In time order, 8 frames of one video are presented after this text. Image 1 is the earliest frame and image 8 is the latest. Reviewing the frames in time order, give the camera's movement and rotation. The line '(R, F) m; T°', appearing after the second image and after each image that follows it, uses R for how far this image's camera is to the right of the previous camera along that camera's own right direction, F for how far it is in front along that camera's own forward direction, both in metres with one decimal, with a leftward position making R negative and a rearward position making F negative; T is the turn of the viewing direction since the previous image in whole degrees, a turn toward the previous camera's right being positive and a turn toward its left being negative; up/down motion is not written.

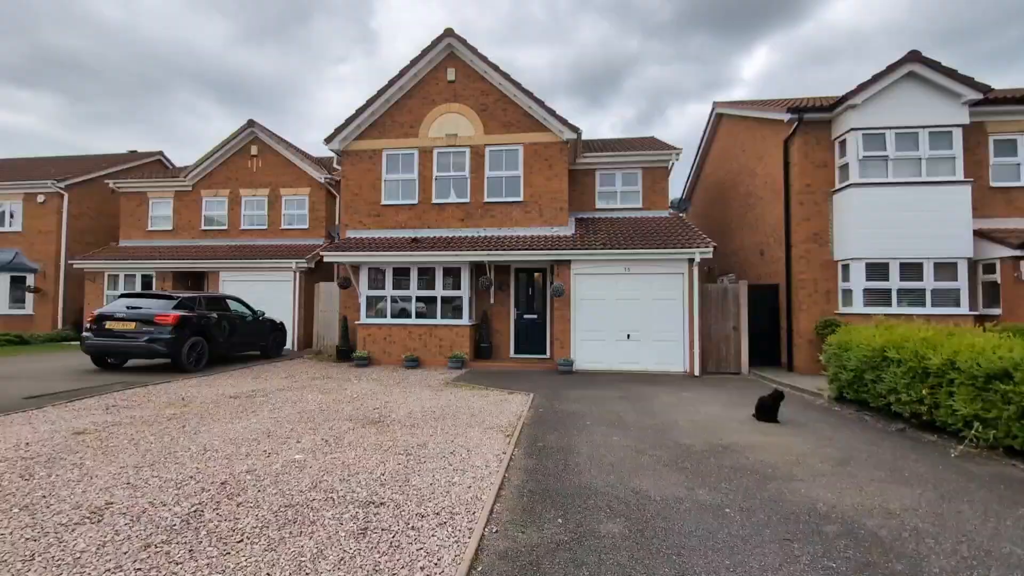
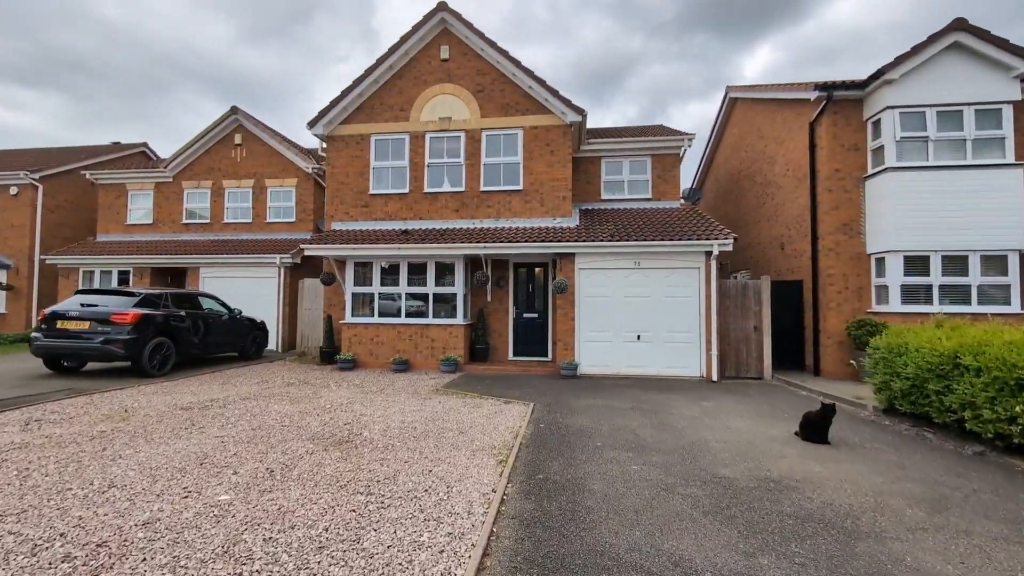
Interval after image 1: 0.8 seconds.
(+0.1, +1.1) m; 0°
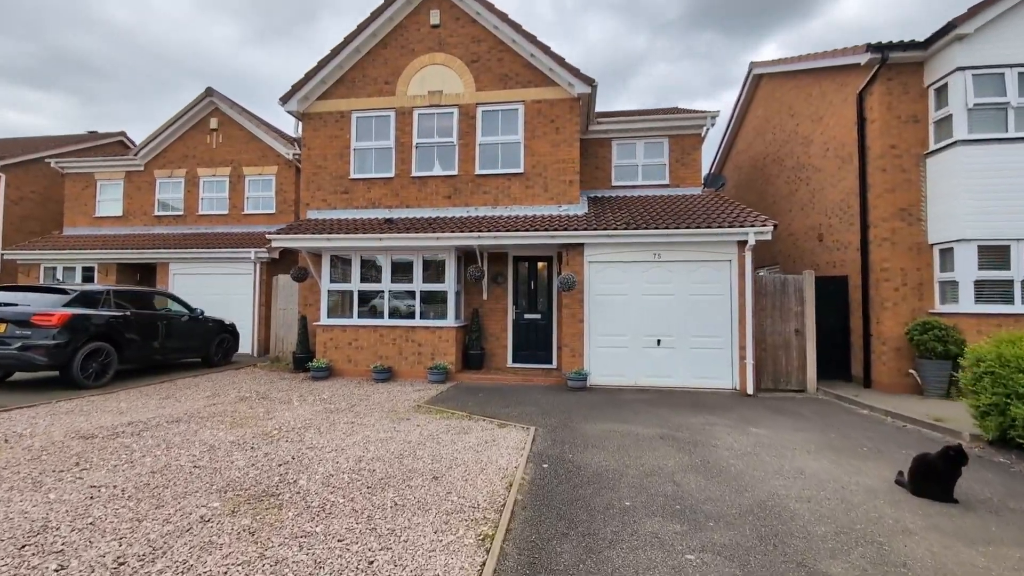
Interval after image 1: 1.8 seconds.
(+0.1, +1.5) m; 0°
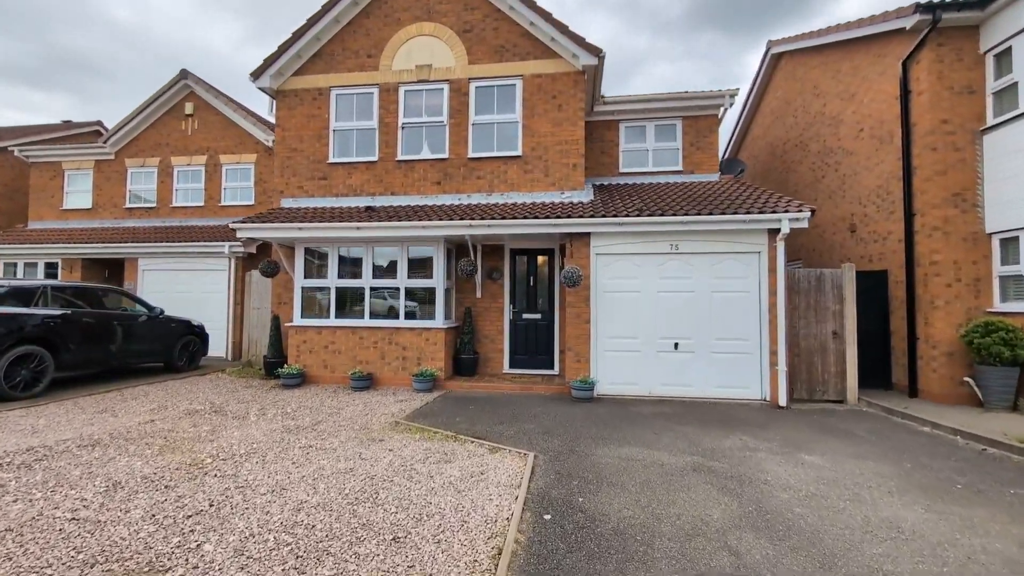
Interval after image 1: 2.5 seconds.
(+0.1, +1.2) m; 0°
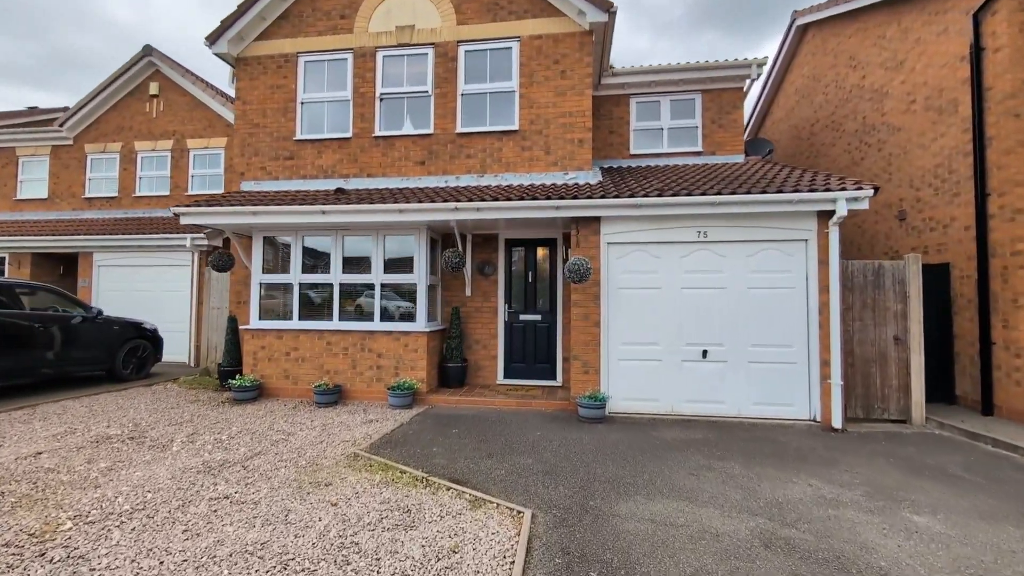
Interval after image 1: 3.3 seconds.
(+0.1, +1.4) m; 0°
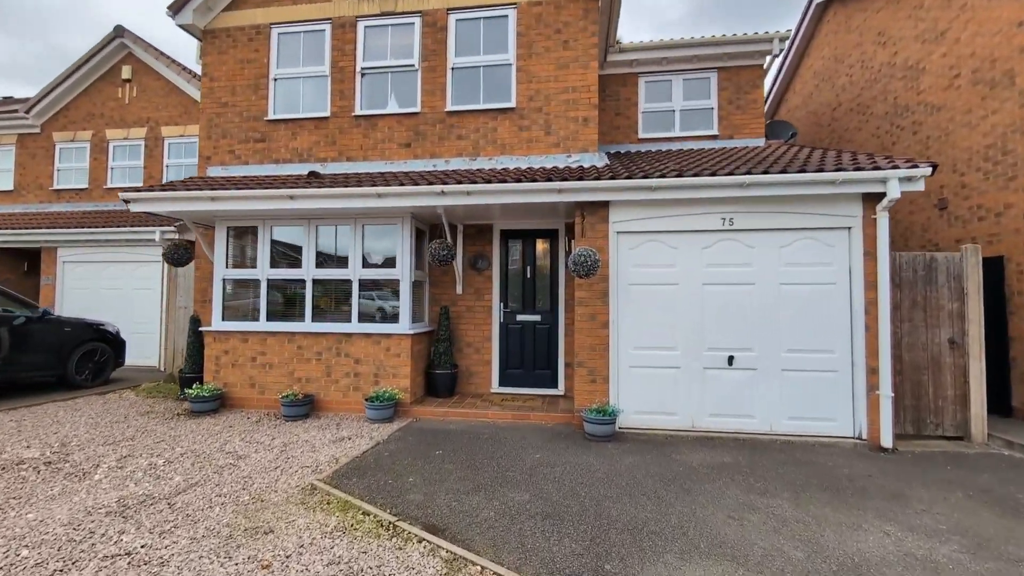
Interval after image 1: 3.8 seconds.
(+0.1, +0.9) m; 0°
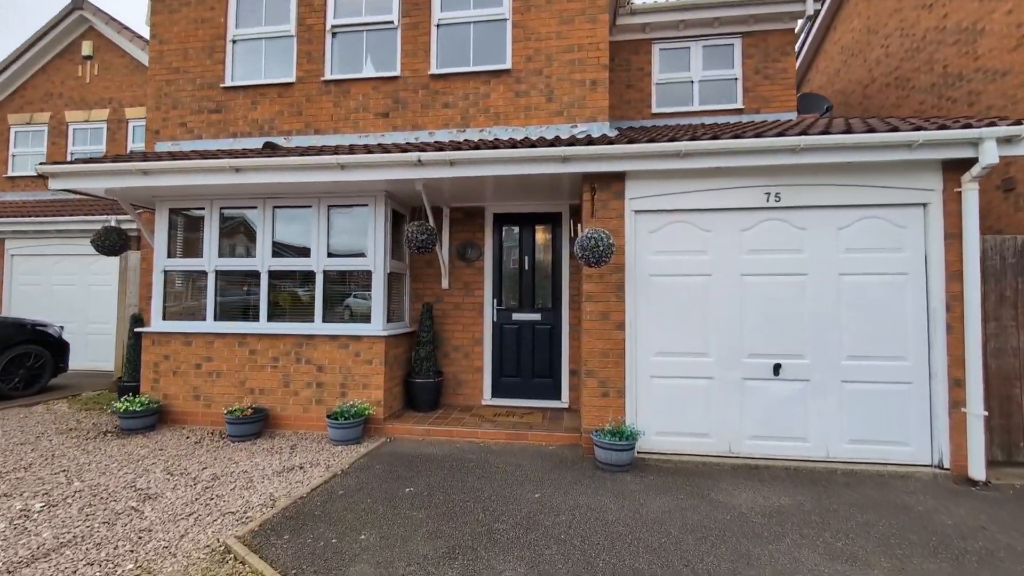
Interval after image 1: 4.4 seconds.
(+0.1, +1.1) m; 0°
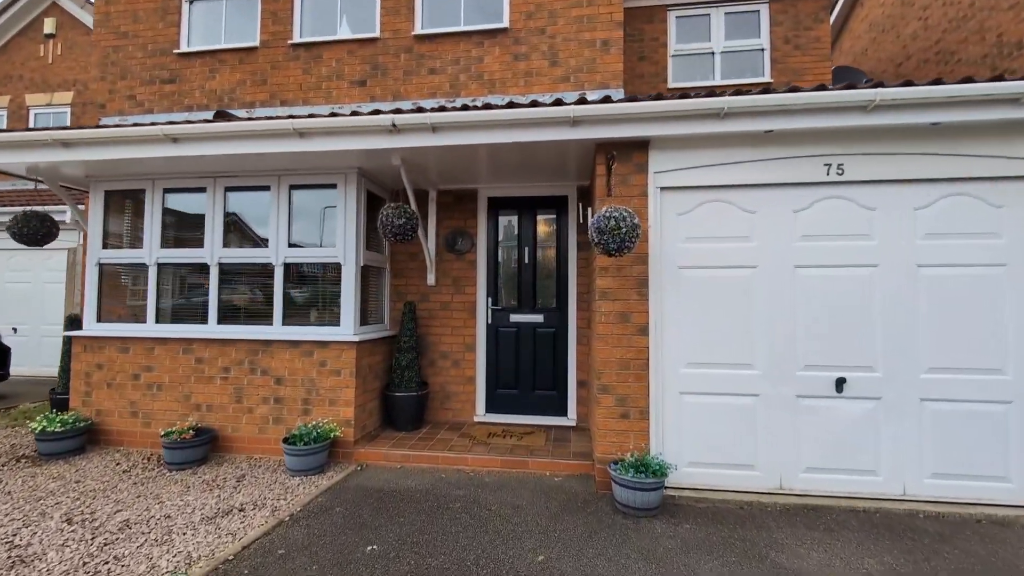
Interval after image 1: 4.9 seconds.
(0.0, +0.9) m; 0°
